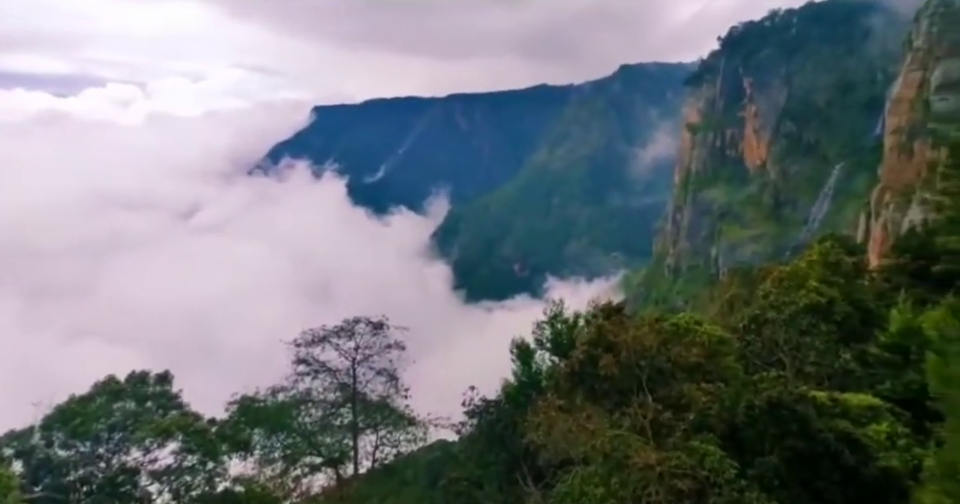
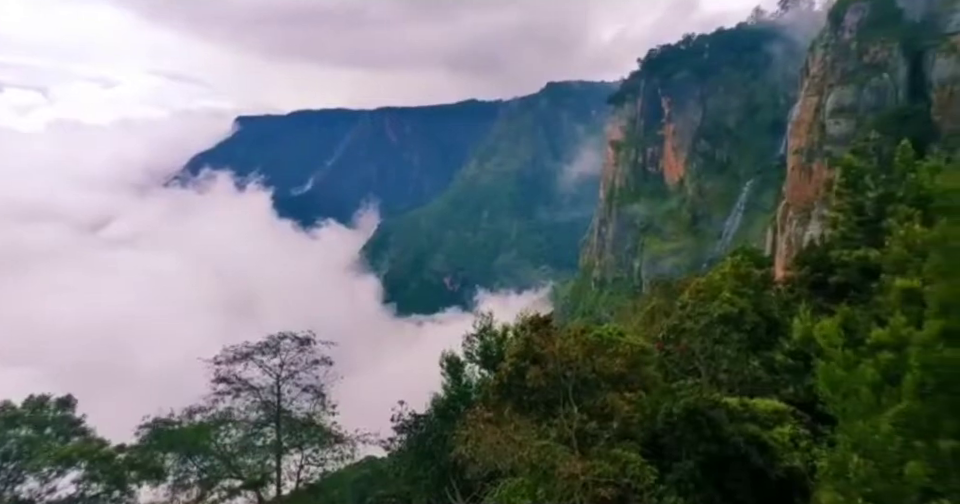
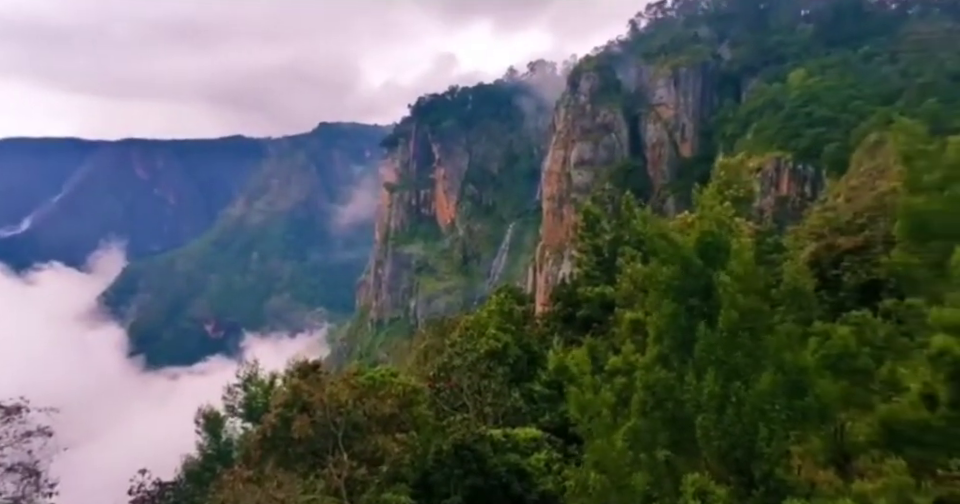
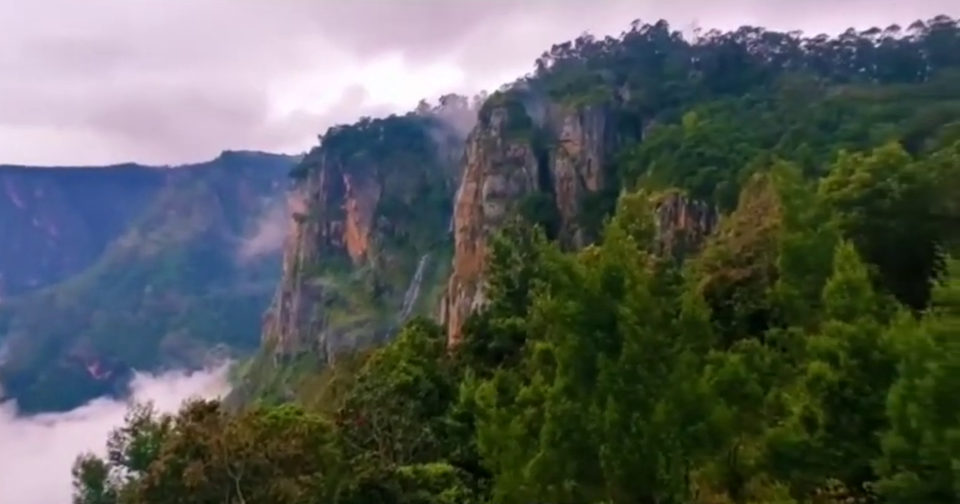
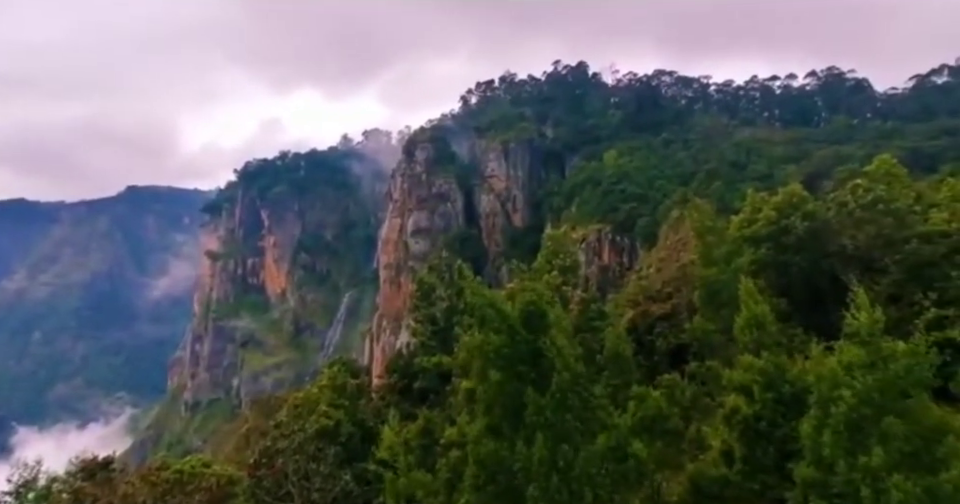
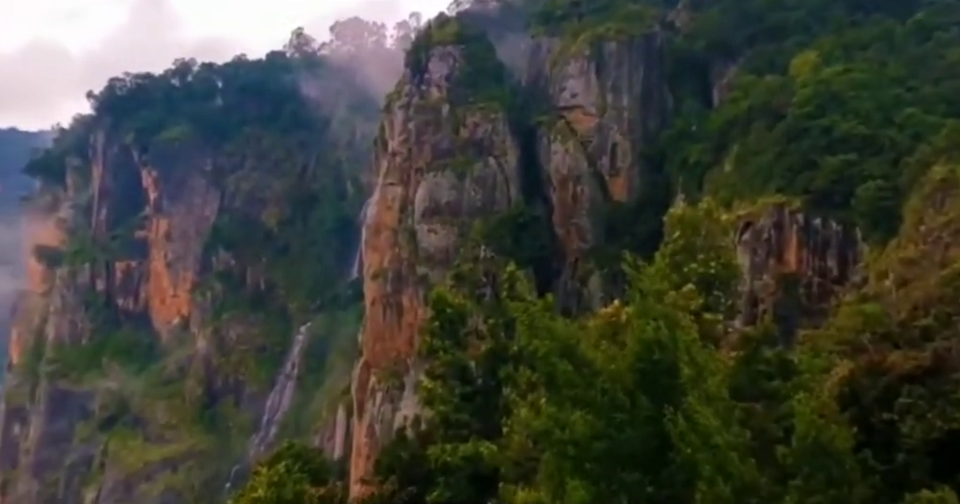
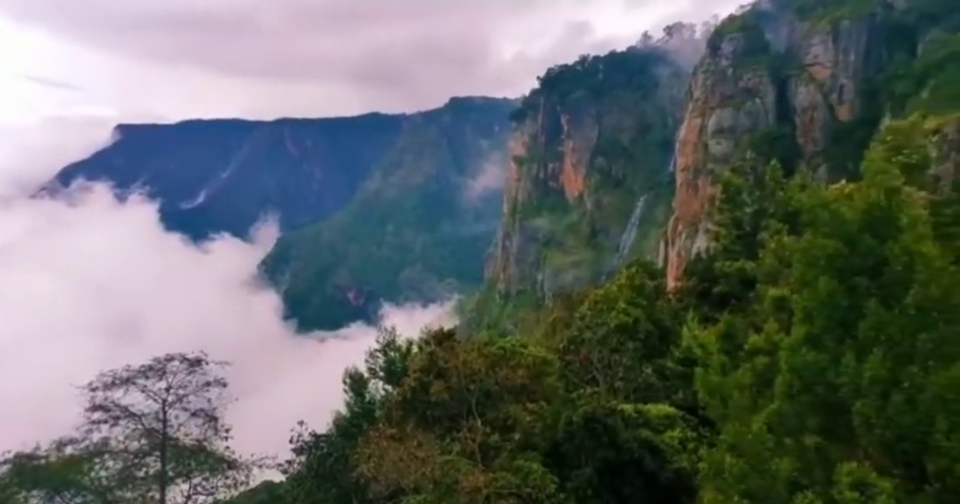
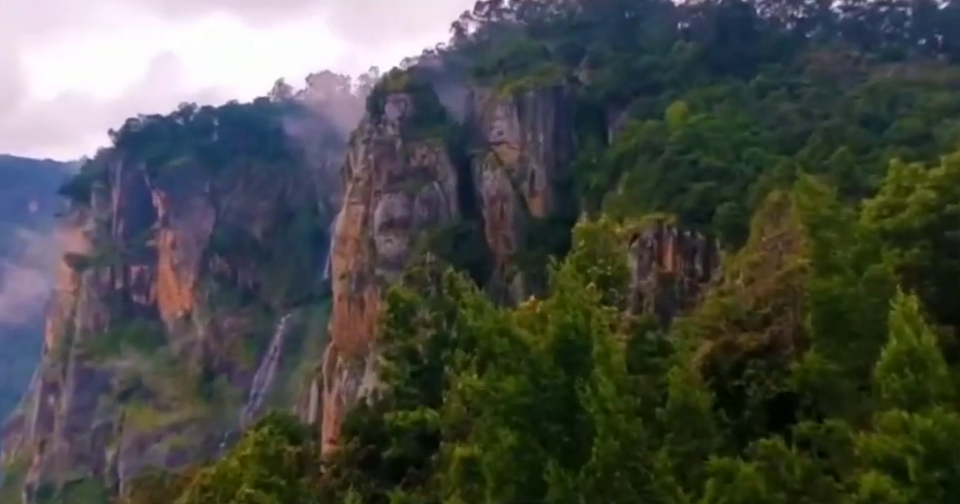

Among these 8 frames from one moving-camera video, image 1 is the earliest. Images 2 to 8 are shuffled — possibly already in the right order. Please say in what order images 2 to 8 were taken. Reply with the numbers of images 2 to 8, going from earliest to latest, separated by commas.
2, 7, 3, 4, 5, 8, 6
